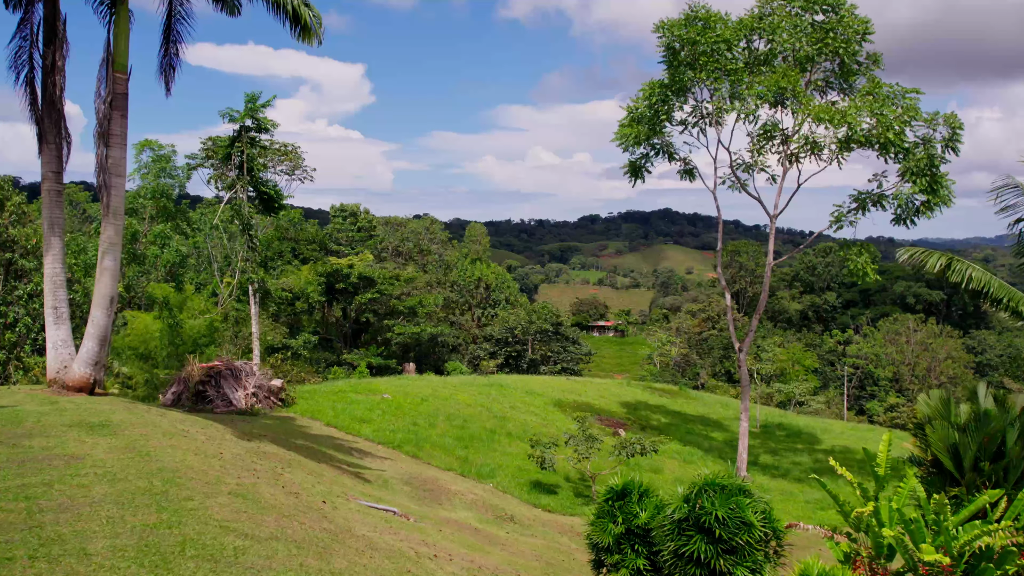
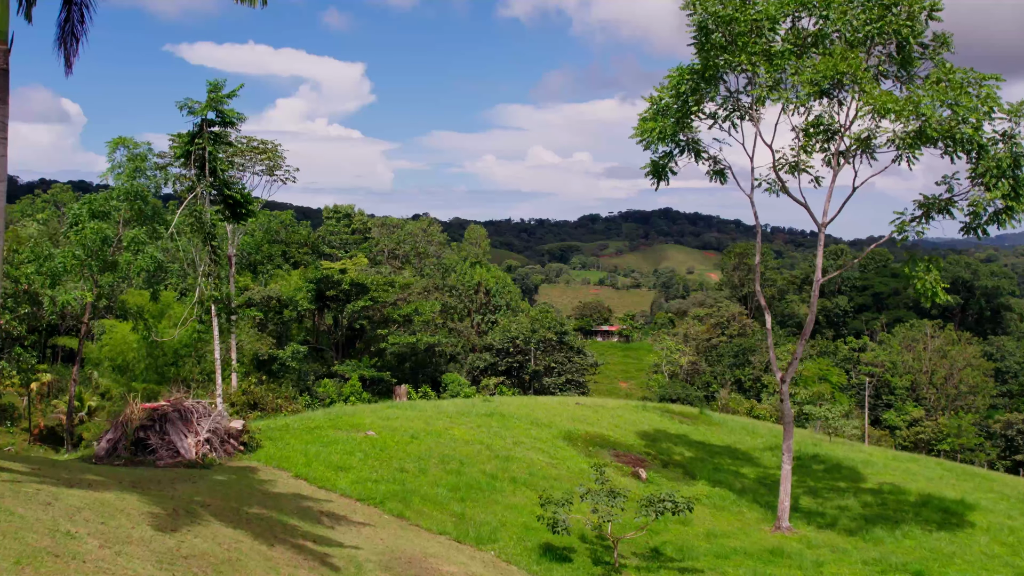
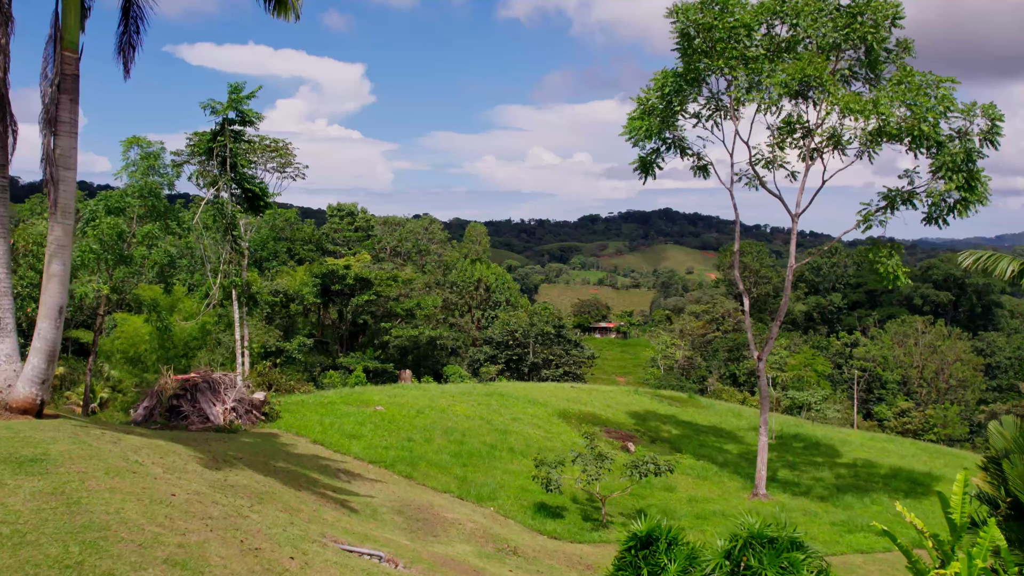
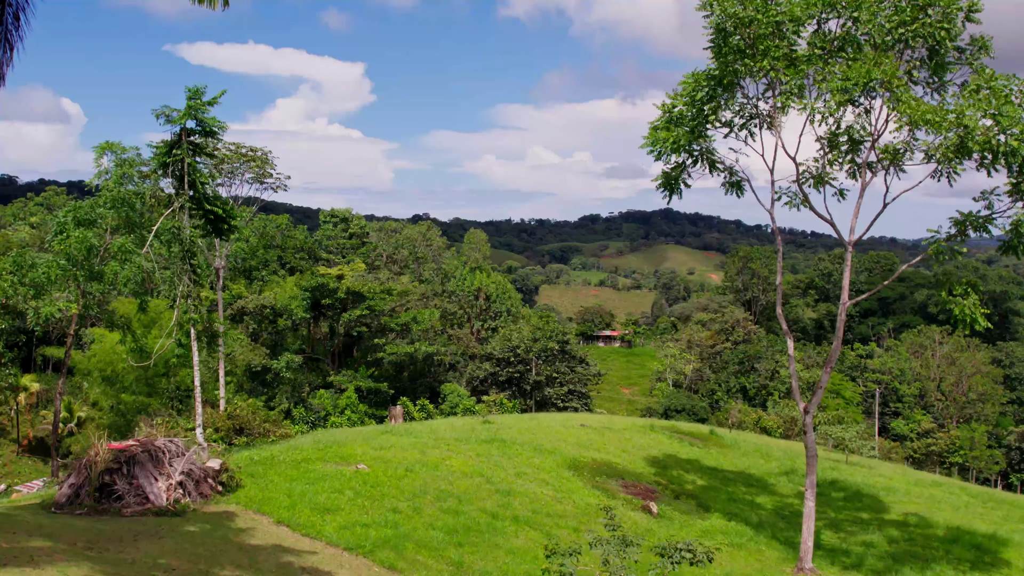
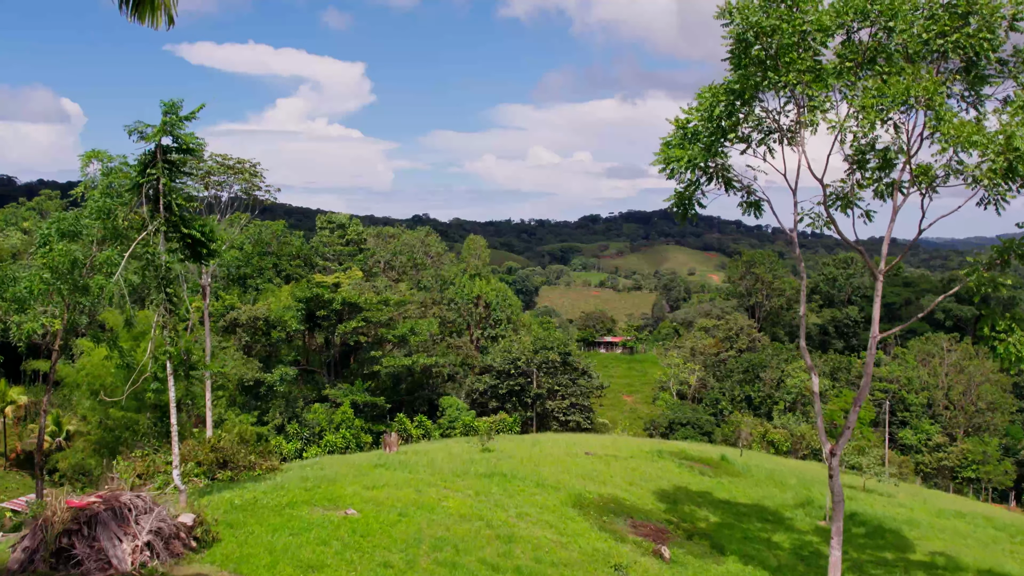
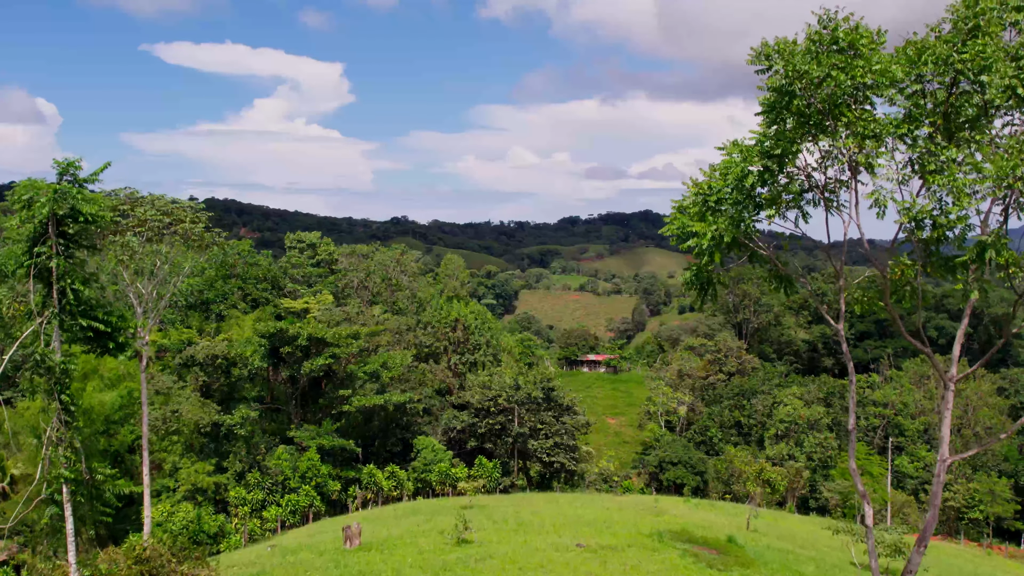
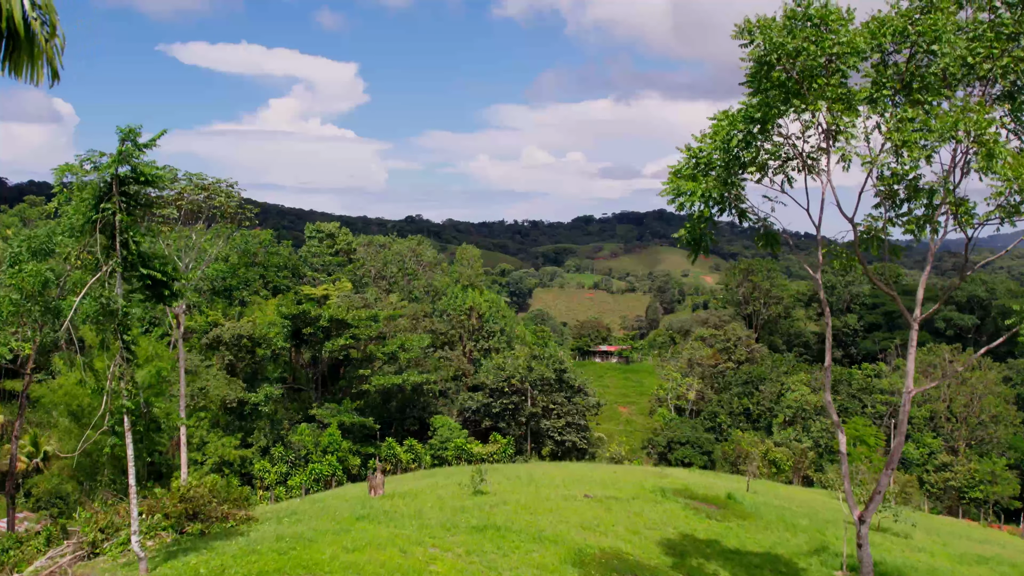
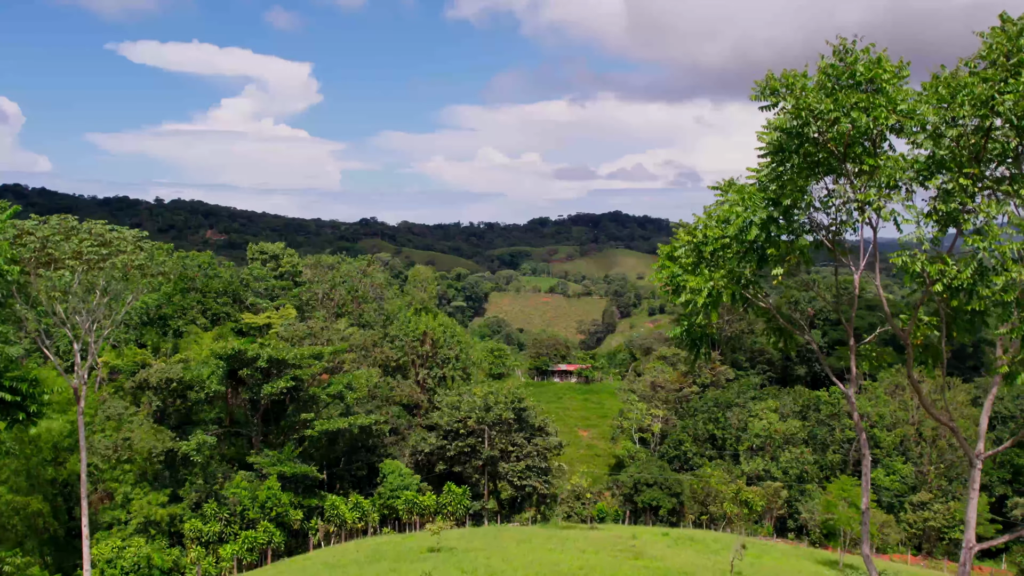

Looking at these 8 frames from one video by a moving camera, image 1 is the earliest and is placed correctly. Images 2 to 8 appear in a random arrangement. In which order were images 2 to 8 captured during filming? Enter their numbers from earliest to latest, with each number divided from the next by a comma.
3, 2, 4, 5, 7, 6, 8
